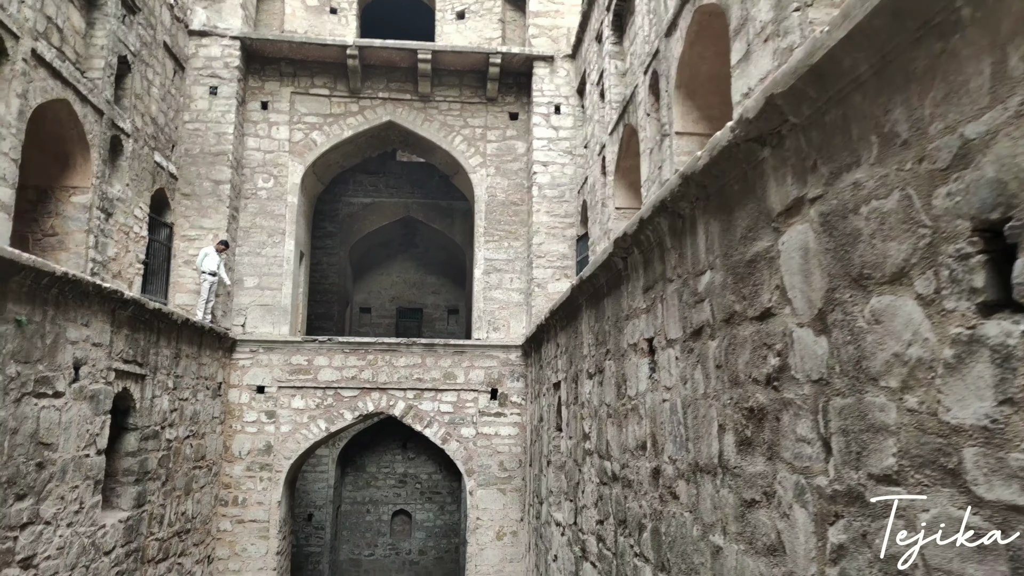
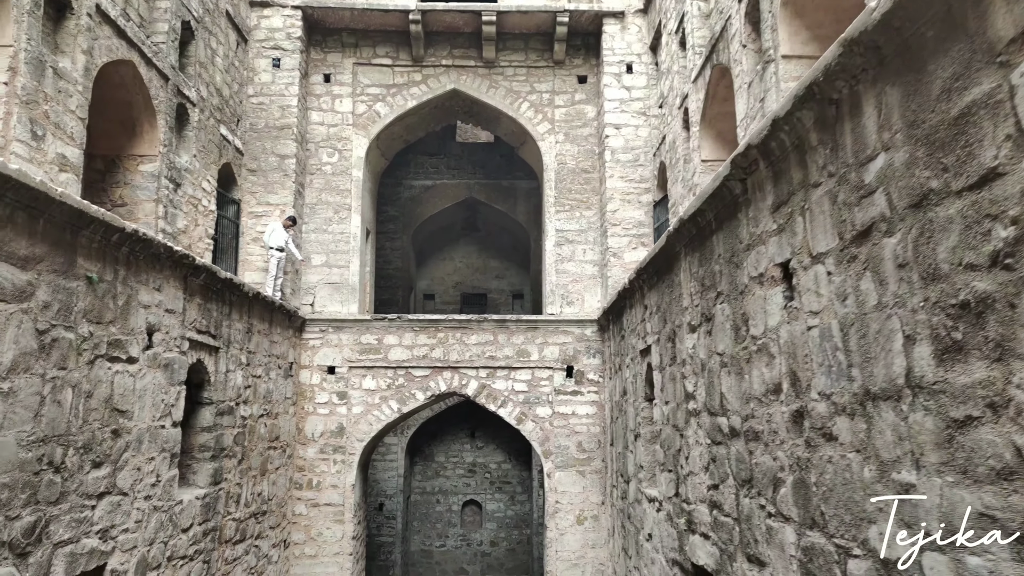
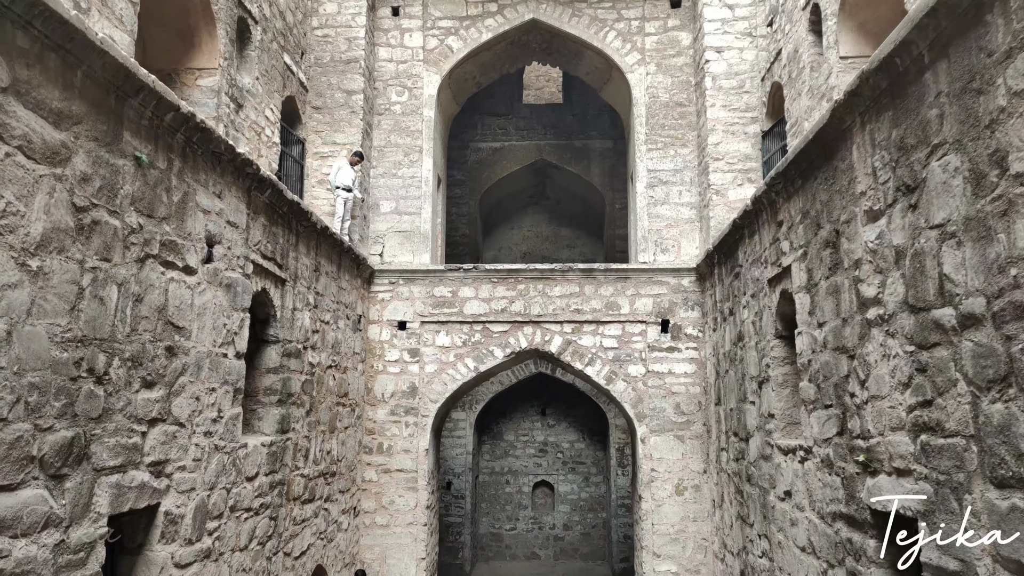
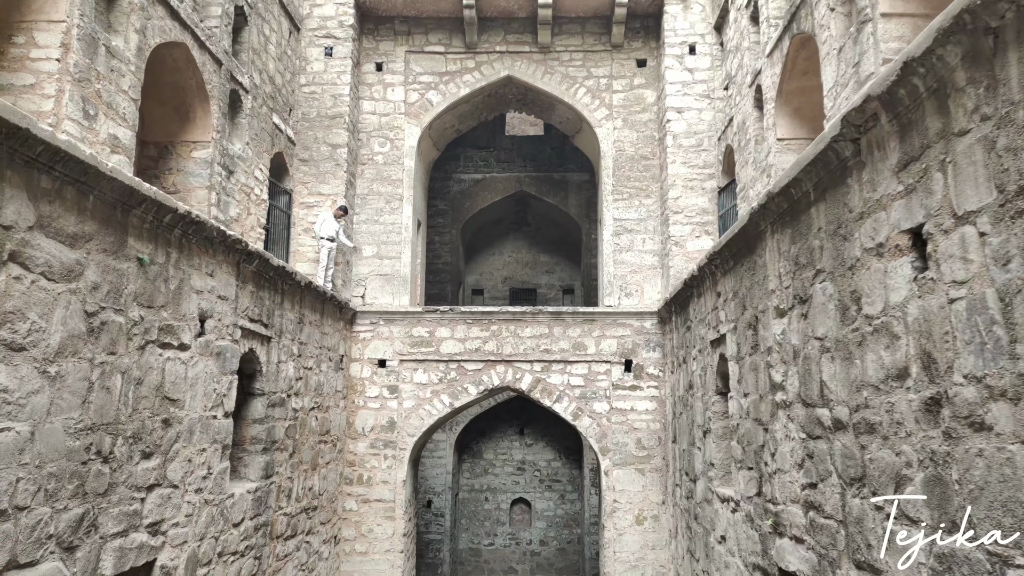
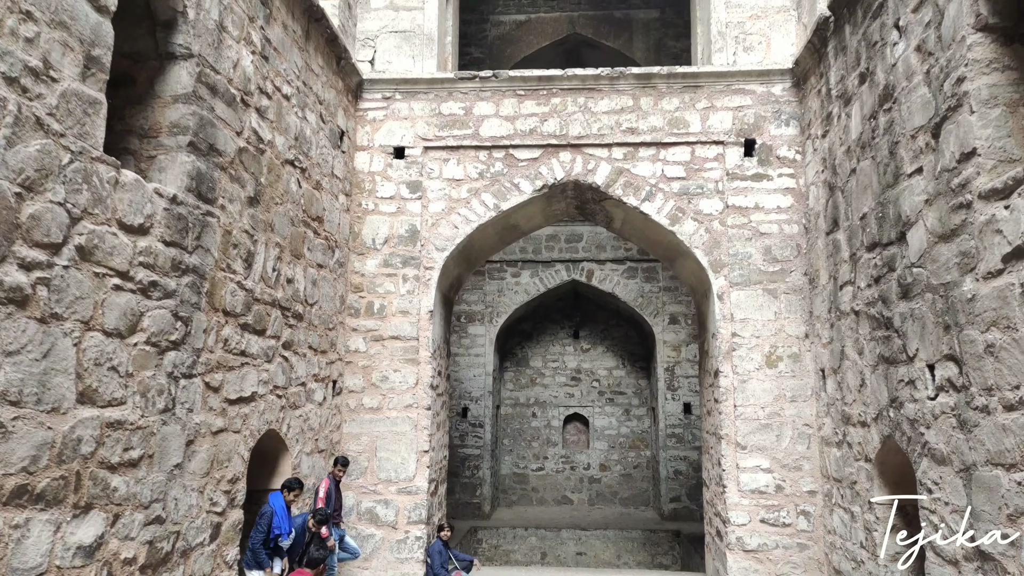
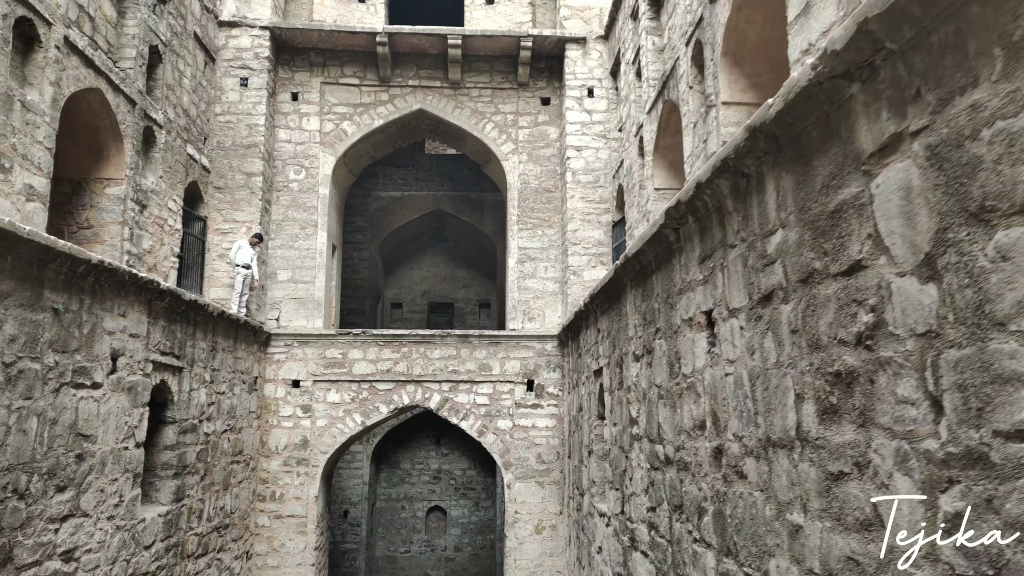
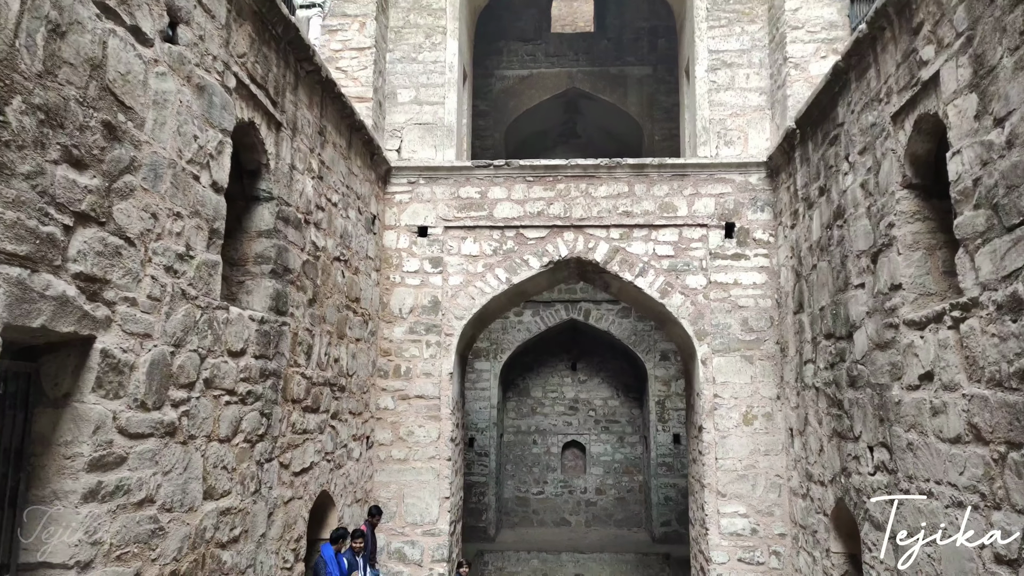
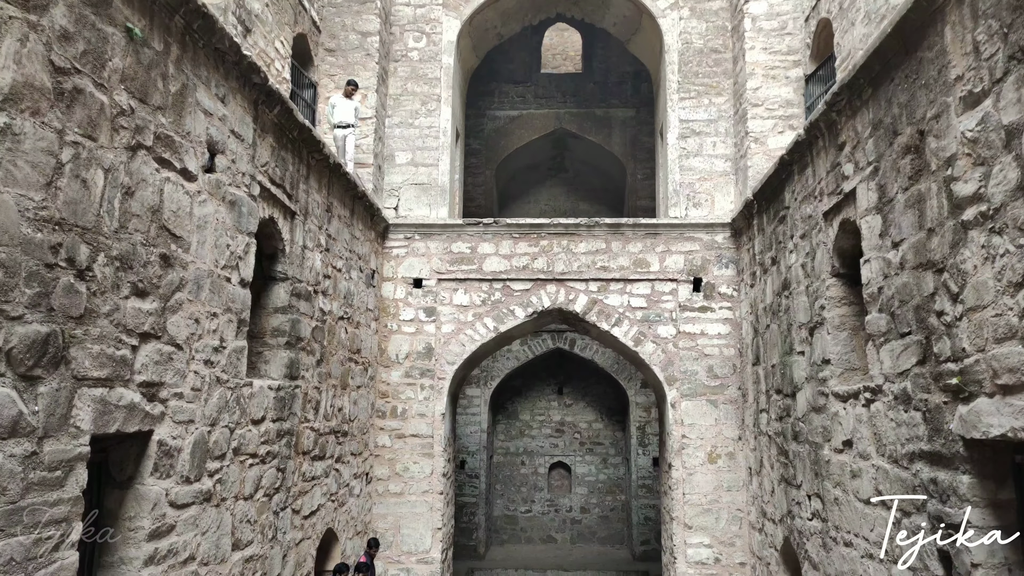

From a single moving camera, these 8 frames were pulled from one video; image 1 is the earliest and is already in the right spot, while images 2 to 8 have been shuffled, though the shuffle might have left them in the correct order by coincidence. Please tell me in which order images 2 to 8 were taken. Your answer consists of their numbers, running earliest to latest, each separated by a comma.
6, 2, 4, 3, 8, 7, 5
